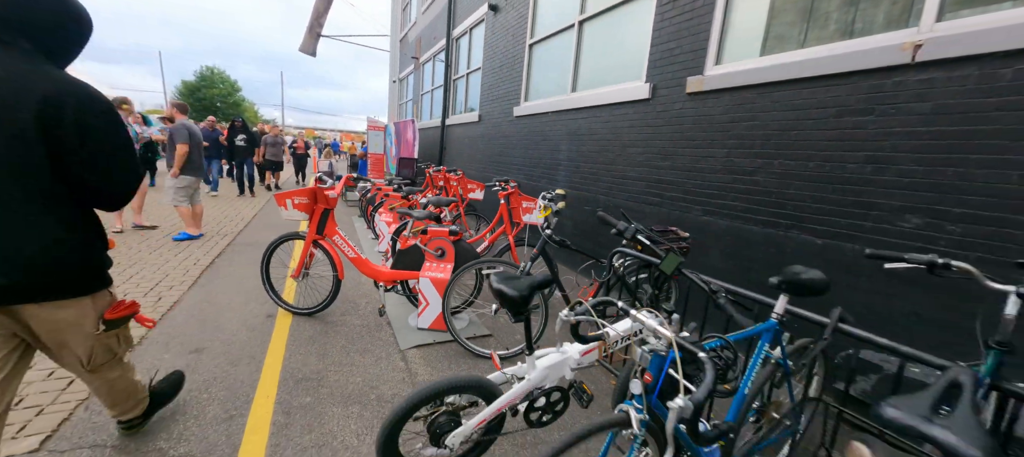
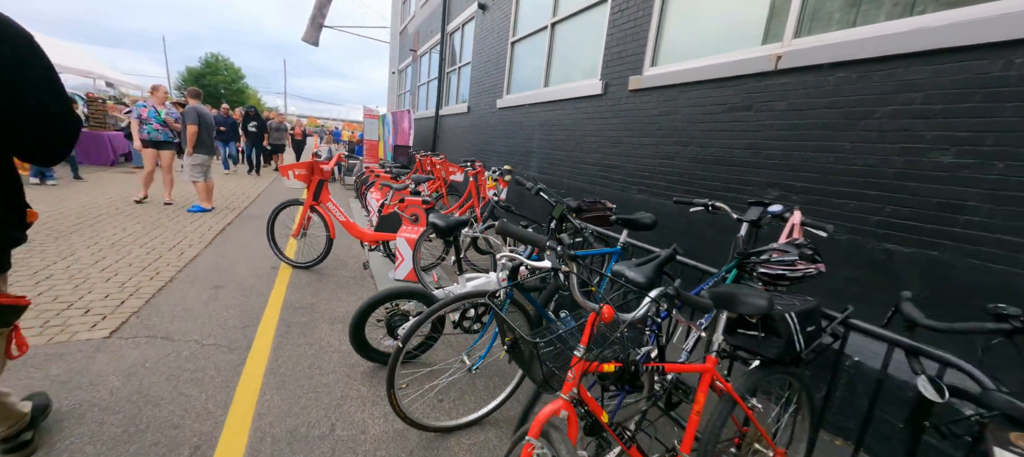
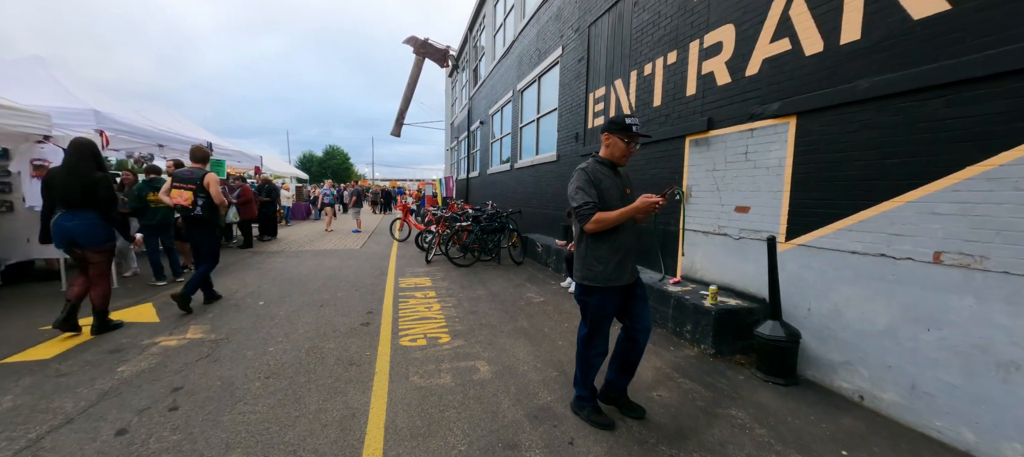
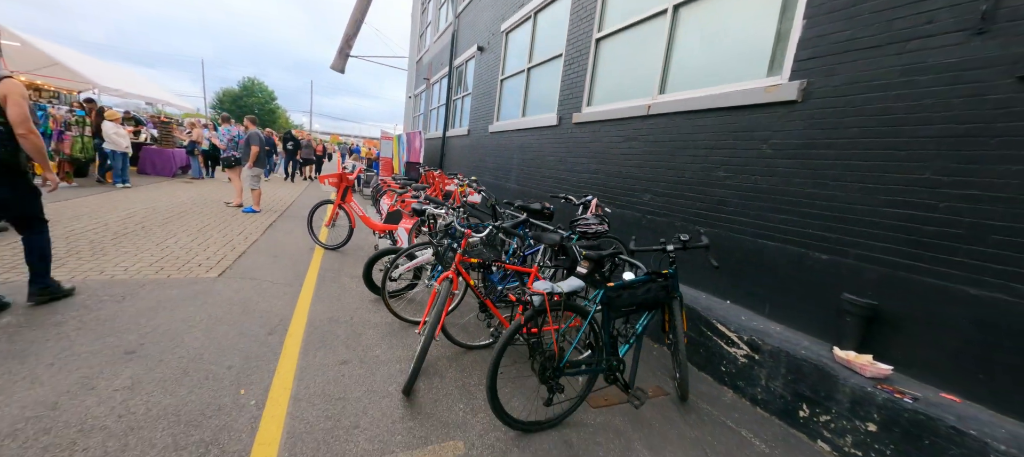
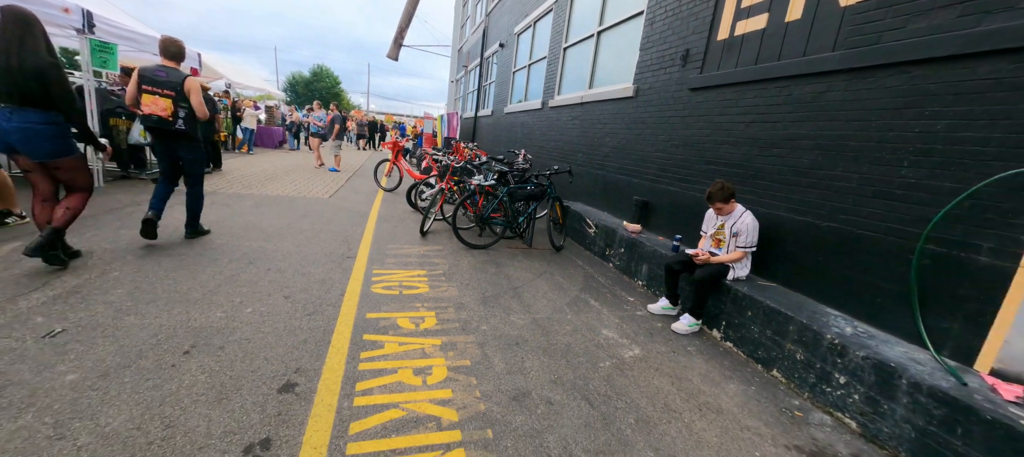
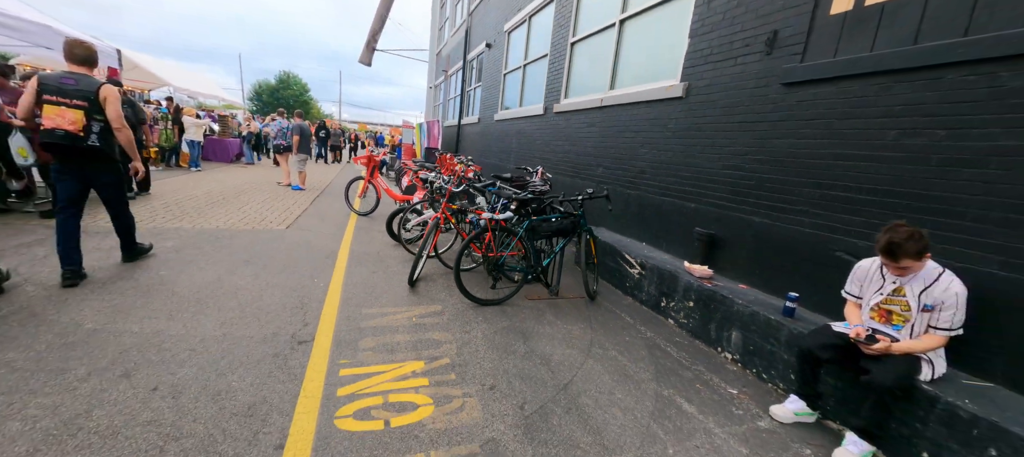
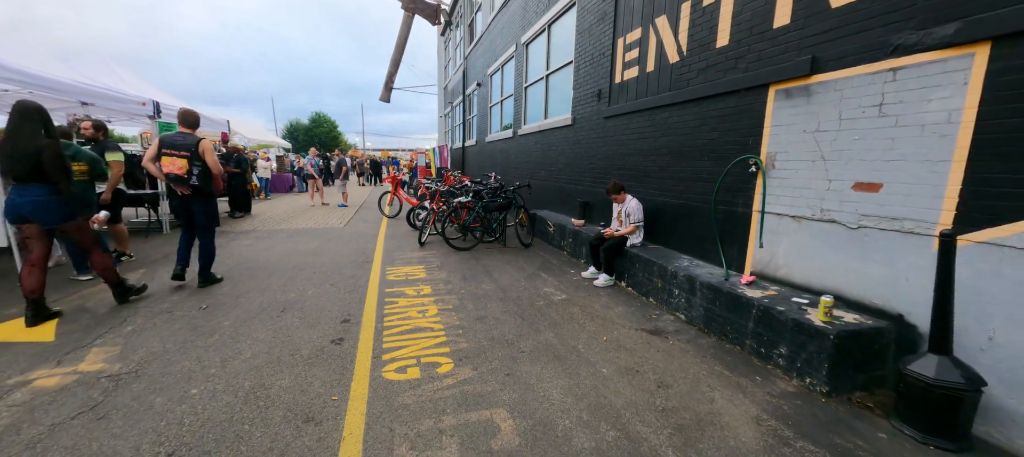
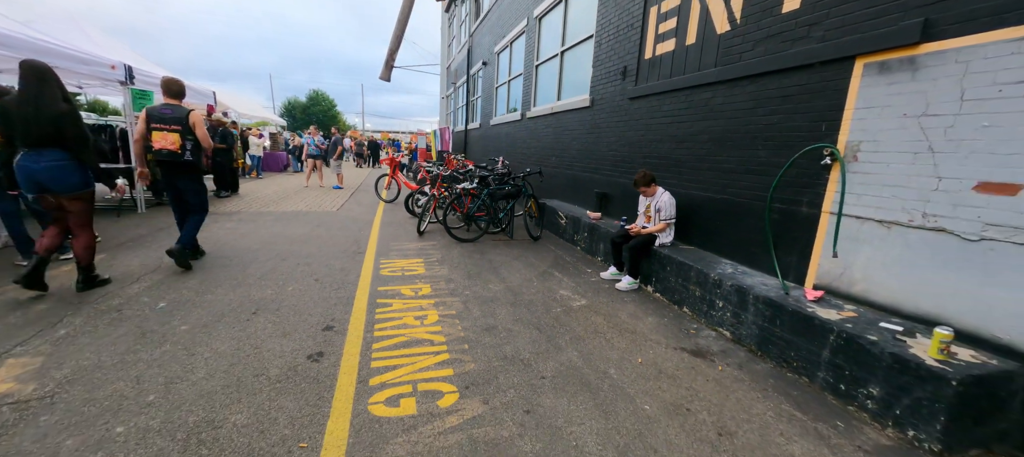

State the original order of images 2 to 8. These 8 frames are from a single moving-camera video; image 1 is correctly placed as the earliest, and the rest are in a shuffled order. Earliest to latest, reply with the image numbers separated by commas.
2, 4, 6, 5, 8, 7, 3
